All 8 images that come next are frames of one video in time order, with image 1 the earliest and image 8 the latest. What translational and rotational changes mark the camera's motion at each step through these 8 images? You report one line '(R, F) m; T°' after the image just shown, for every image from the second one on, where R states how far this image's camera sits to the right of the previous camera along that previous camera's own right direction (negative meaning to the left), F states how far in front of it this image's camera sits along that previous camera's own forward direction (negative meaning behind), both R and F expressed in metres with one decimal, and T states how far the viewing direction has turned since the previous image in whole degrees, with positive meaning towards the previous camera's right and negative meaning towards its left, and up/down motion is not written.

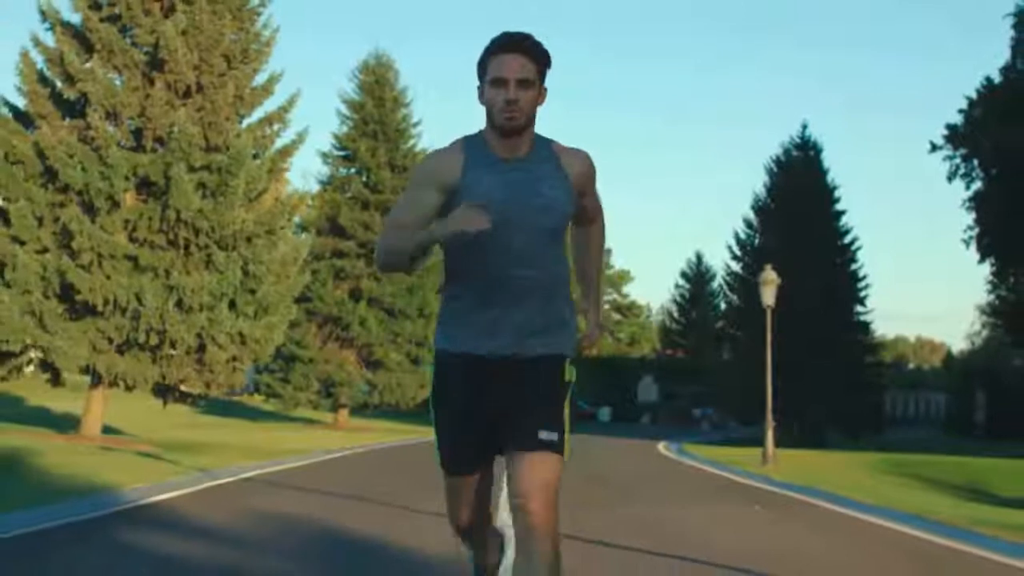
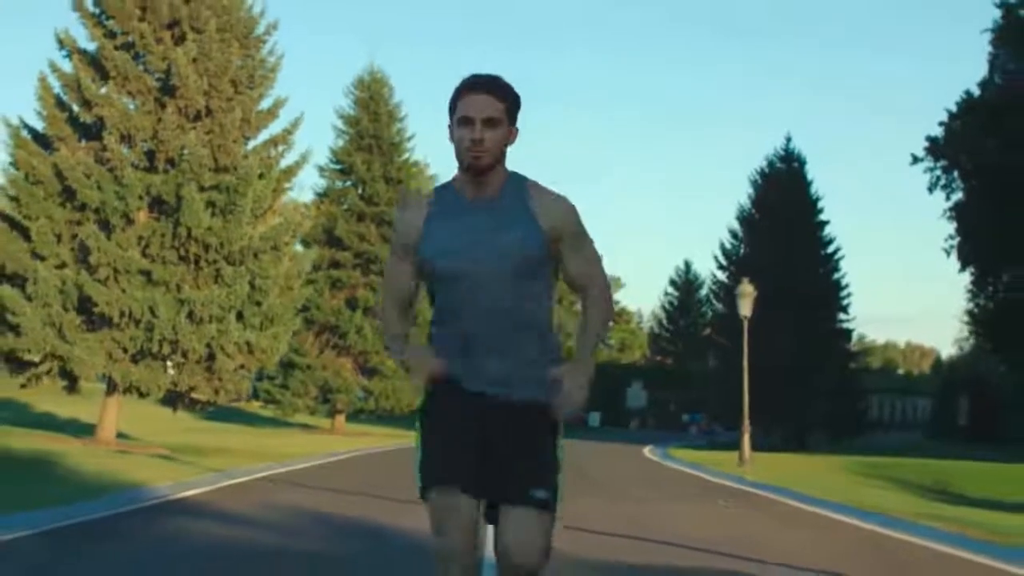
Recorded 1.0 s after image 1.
(0.0, -1.7) m; 0°
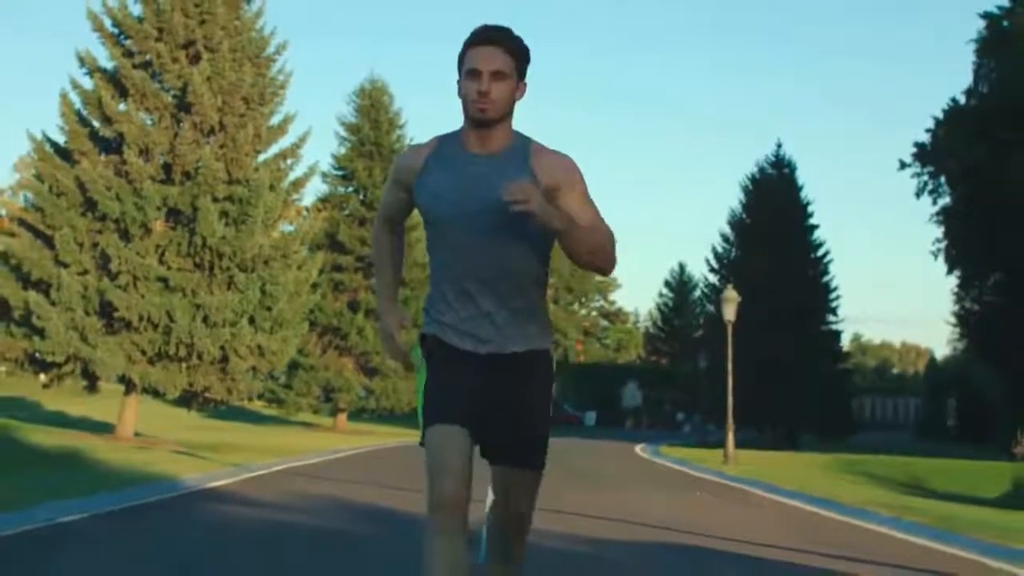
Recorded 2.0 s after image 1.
(0.0, -1.7) m; 0°
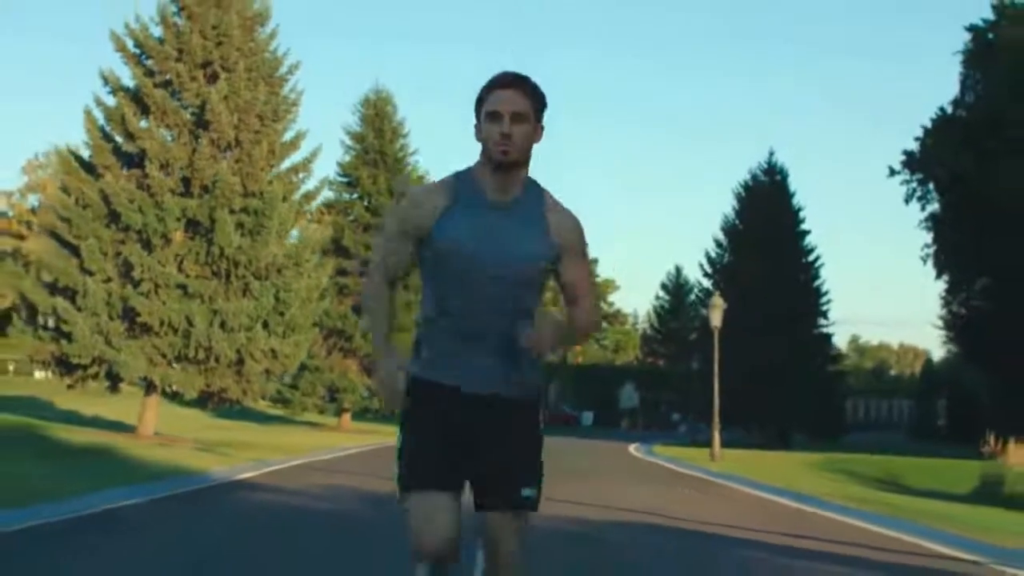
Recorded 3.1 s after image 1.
(0.0, -1.9) m; 0°
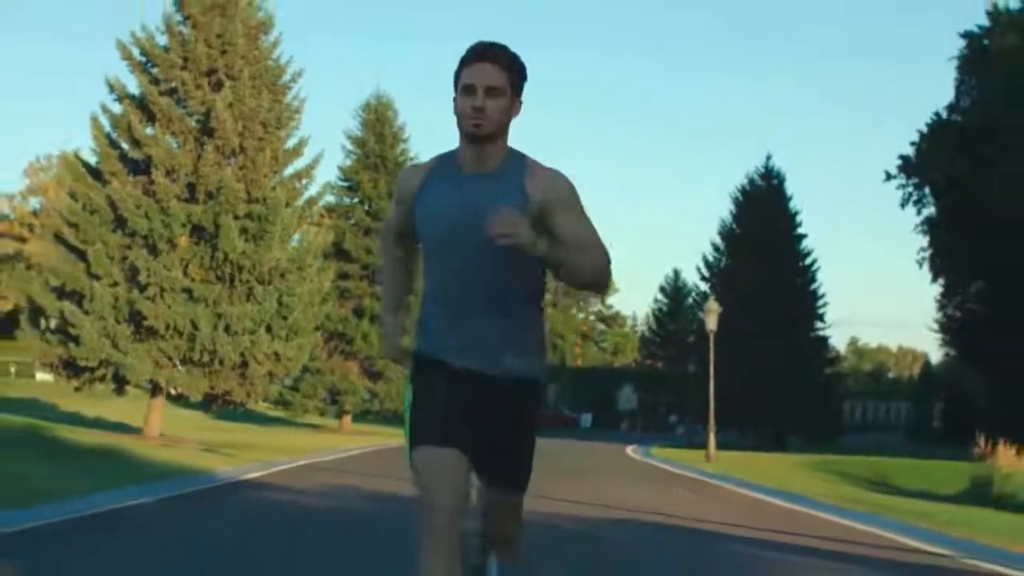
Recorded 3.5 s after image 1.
(0.0, -0.6) m; 0°
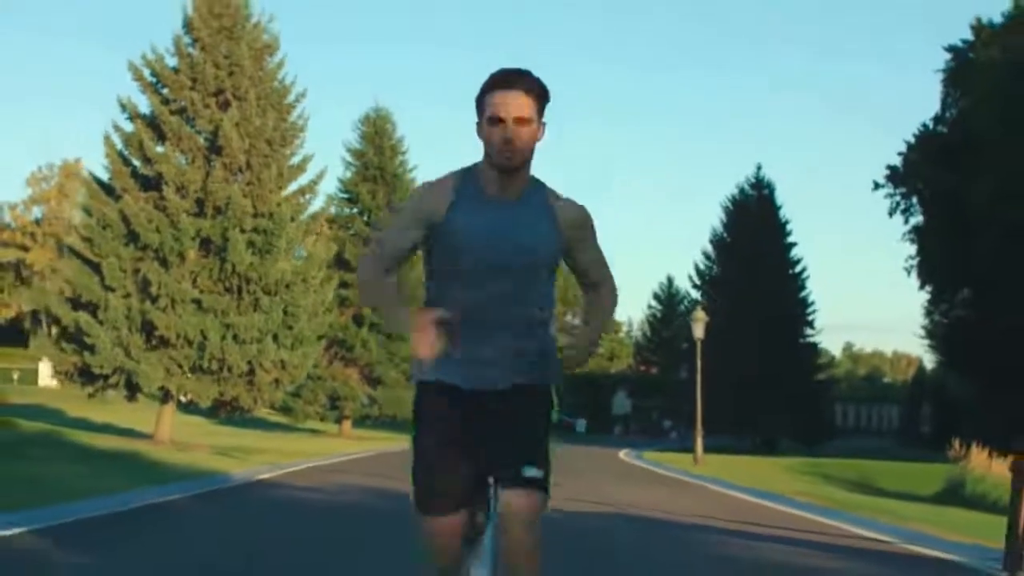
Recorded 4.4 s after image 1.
(0.0, -1.5) m; 0°
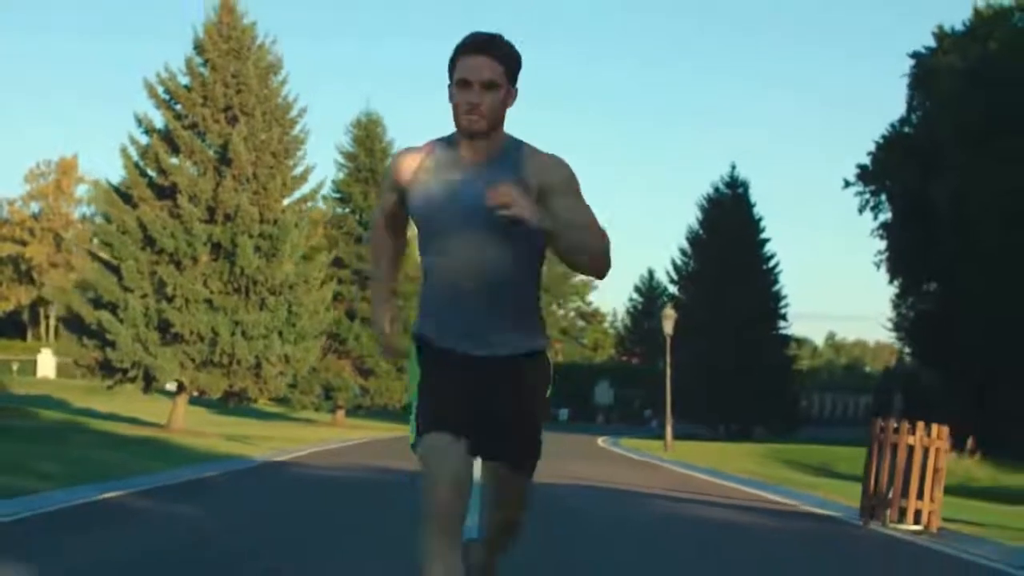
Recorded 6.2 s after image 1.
(0.0, -3.3) m; +1°
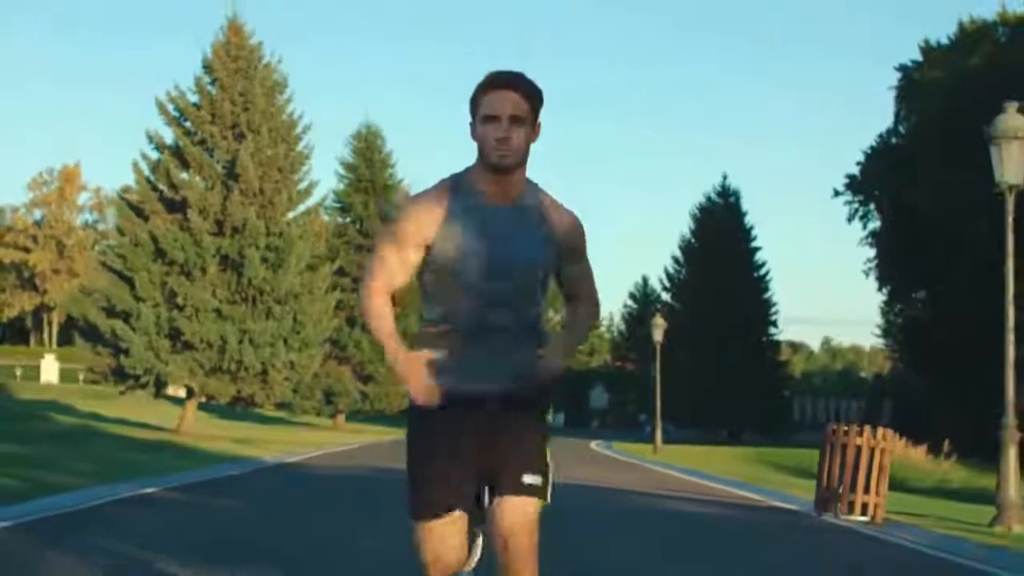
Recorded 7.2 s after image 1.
(0.0, -1.7) m; 0°
